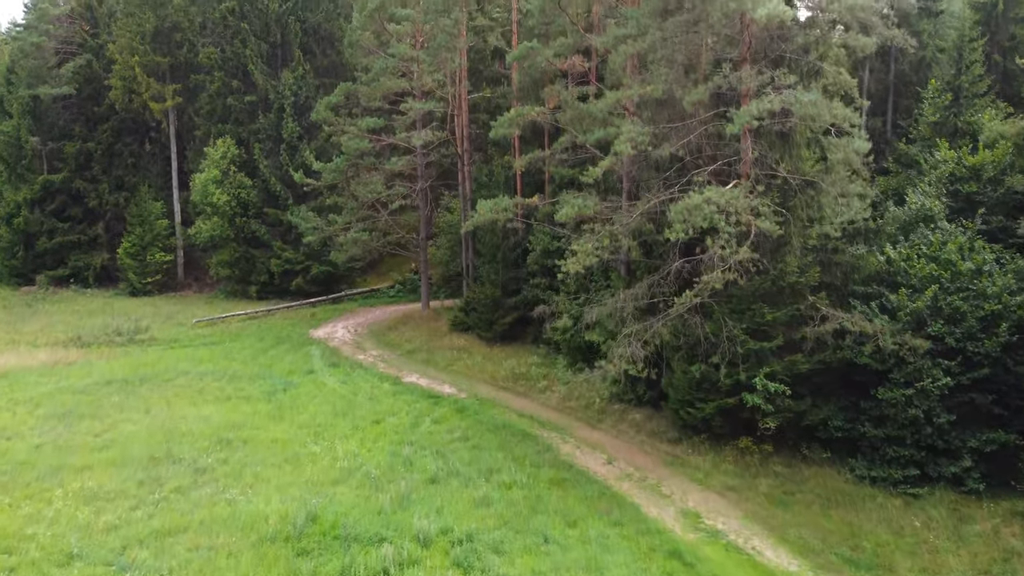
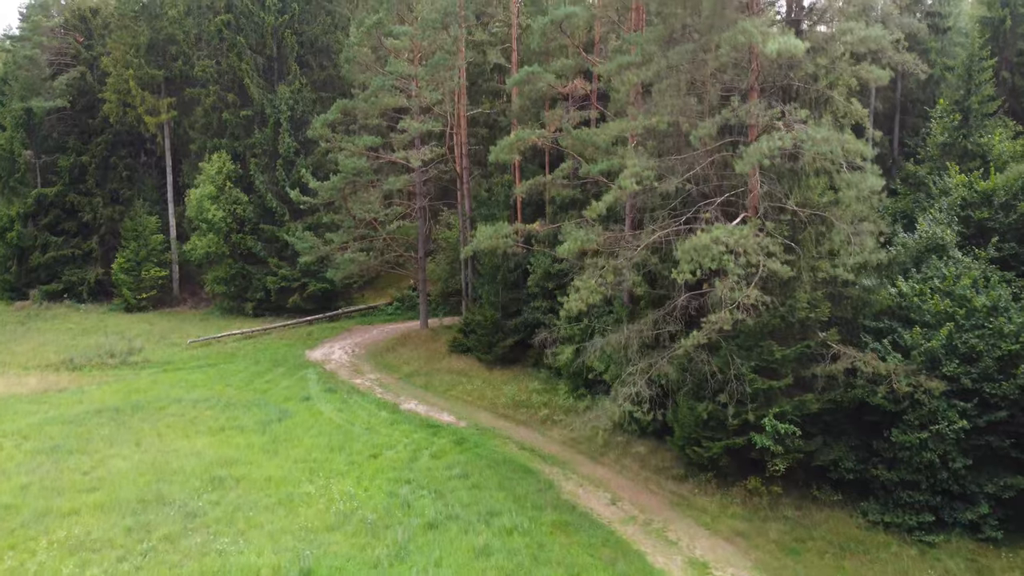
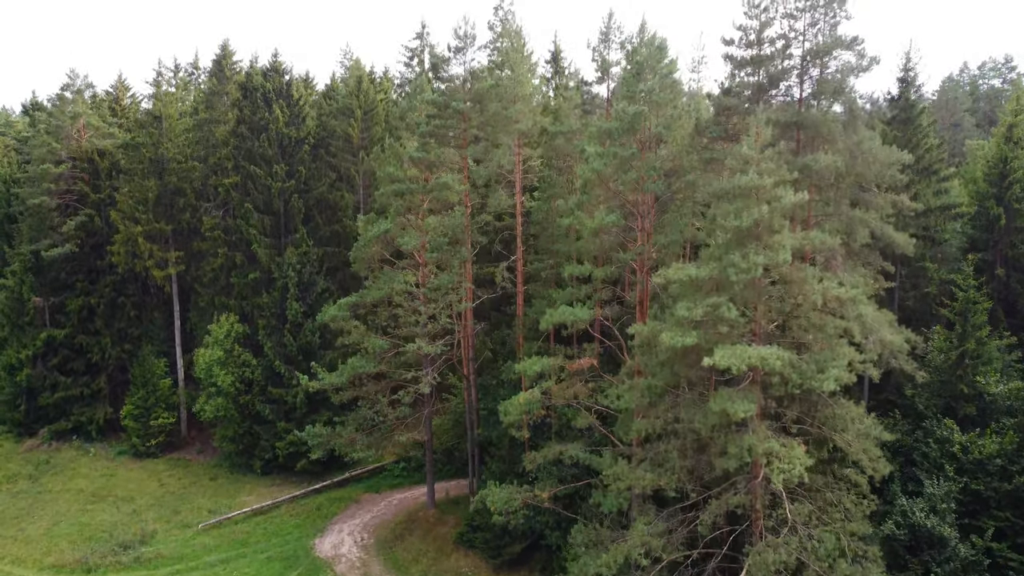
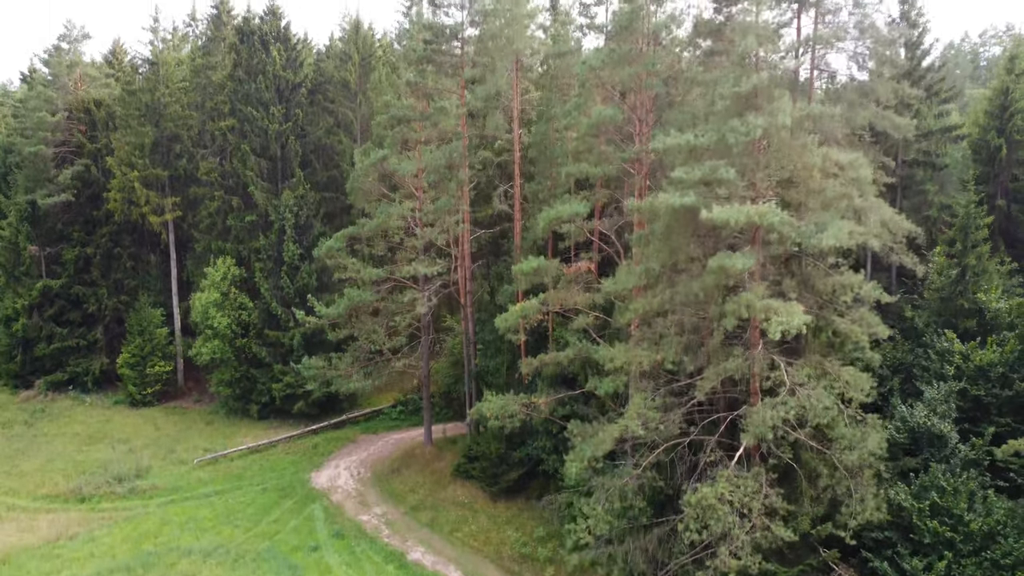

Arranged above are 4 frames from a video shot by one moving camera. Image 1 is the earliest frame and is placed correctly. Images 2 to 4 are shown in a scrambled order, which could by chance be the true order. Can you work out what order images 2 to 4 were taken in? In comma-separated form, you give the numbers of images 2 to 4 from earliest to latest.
2, 4, 3
